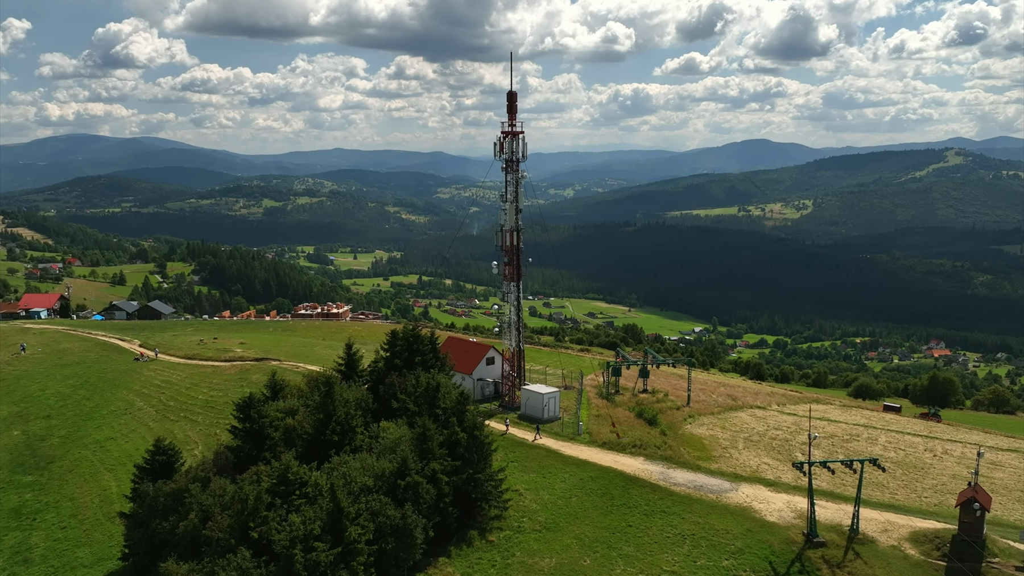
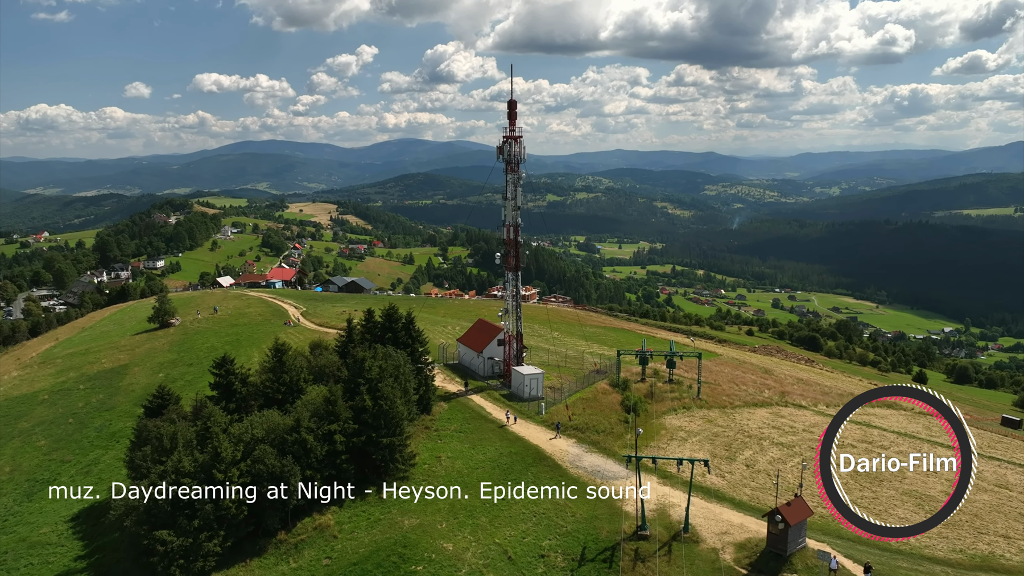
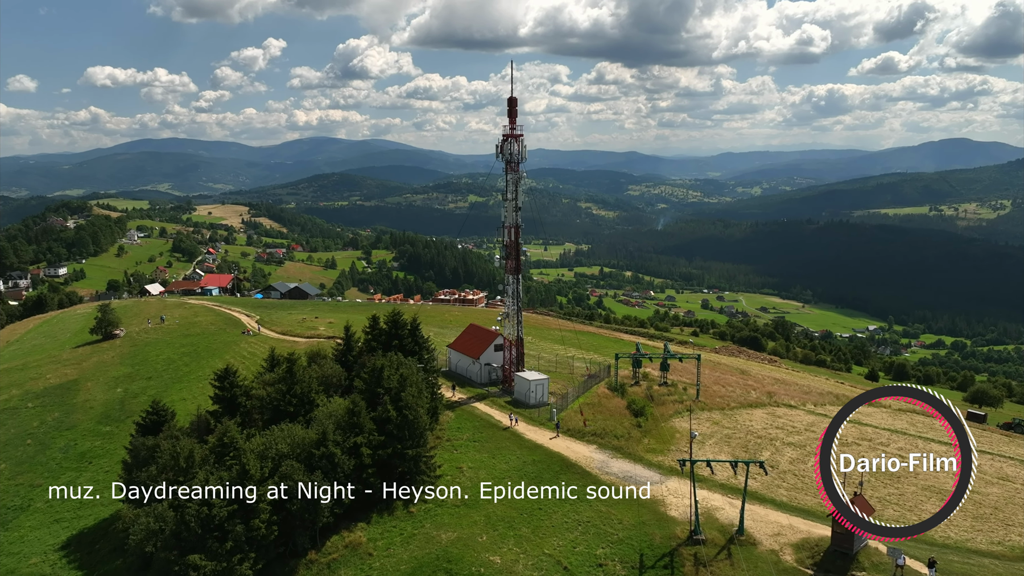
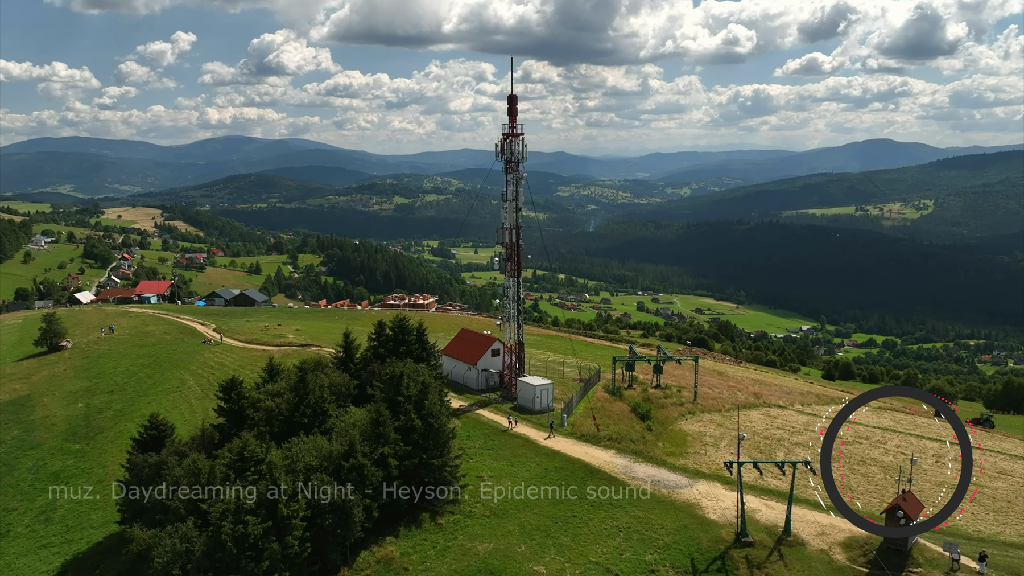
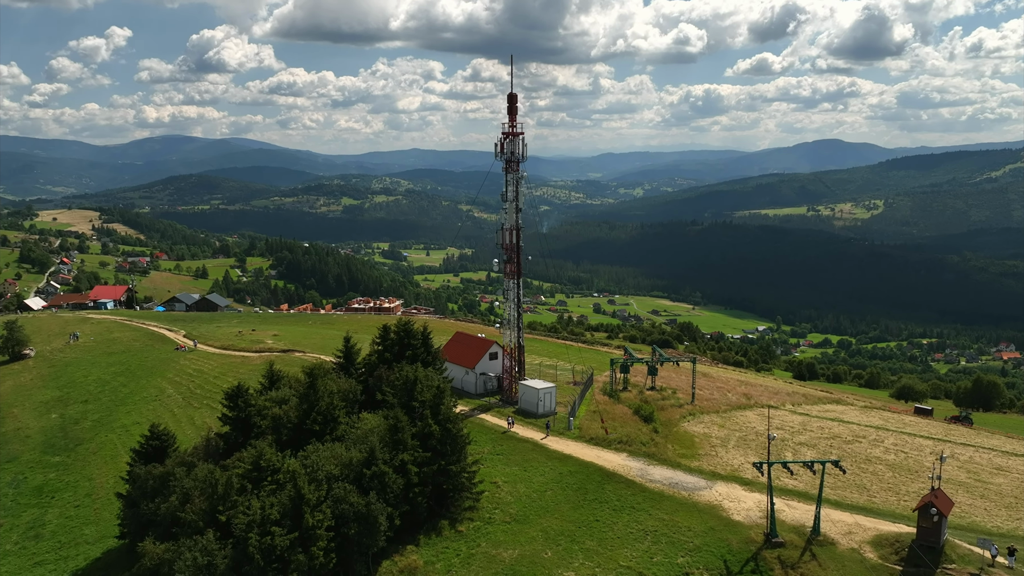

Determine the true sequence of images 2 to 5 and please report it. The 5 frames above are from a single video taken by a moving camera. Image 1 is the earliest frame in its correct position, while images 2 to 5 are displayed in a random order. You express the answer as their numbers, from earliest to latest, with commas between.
5, 4, 3, 2
